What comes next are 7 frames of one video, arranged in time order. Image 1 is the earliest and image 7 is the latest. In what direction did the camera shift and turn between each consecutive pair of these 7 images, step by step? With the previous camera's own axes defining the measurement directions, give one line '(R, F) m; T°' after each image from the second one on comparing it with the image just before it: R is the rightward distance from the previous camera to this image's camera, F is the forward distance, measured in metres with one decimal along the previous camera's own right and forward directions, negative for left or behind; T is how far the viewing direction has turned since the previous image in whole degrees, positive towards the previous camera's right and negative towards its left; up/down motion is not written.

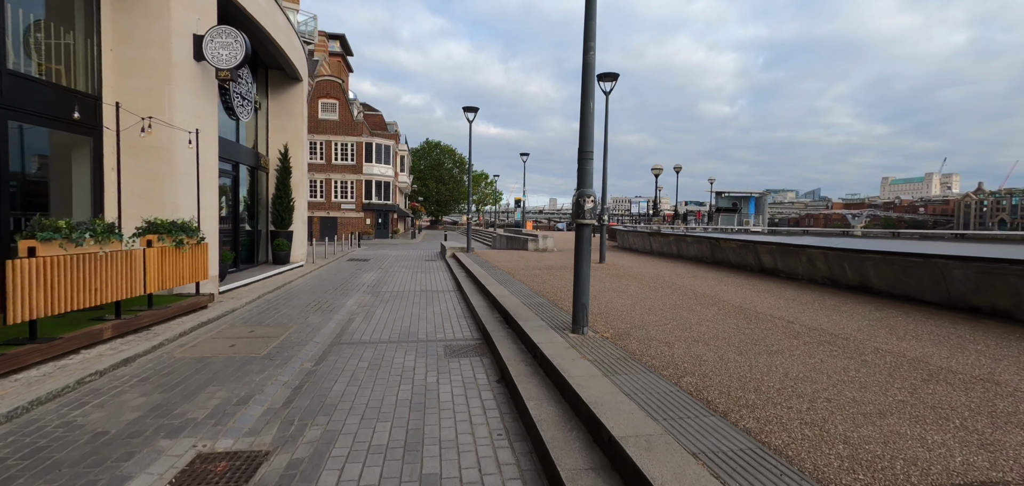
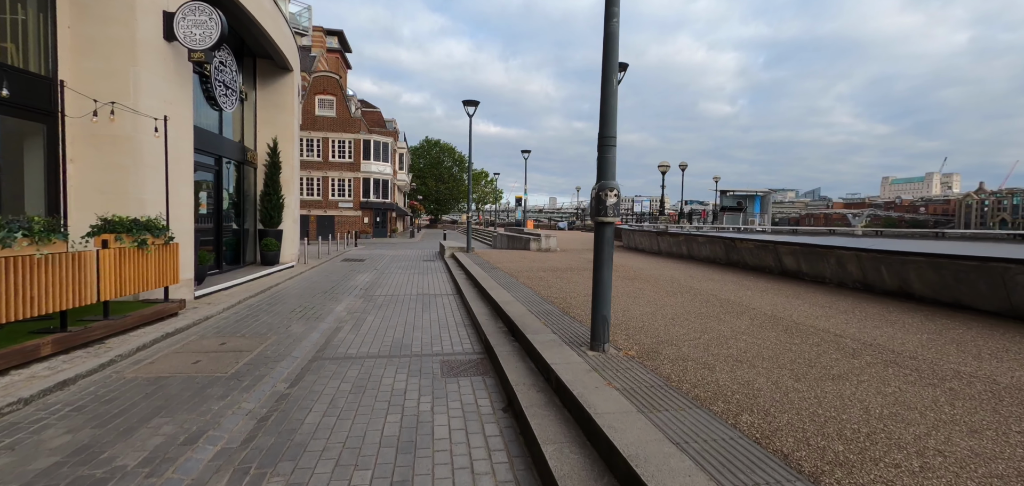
(-0.1, +0.8) m; 0°
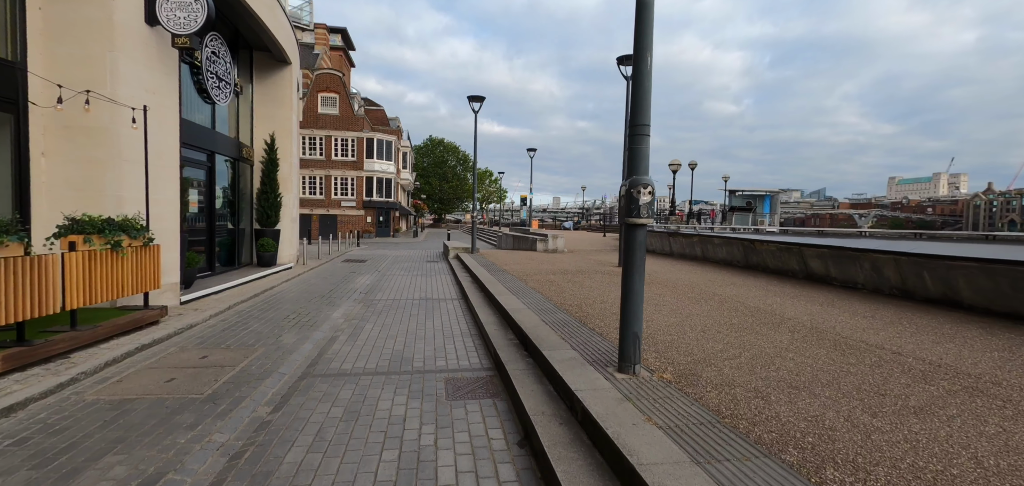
(-0.1, +0.6) m; 0°
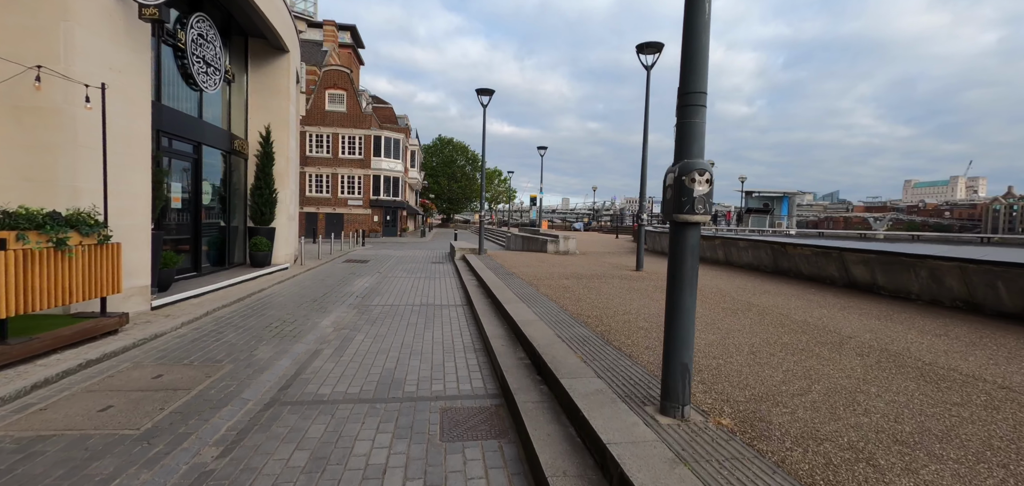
(0.0, +0.9) m; -1°
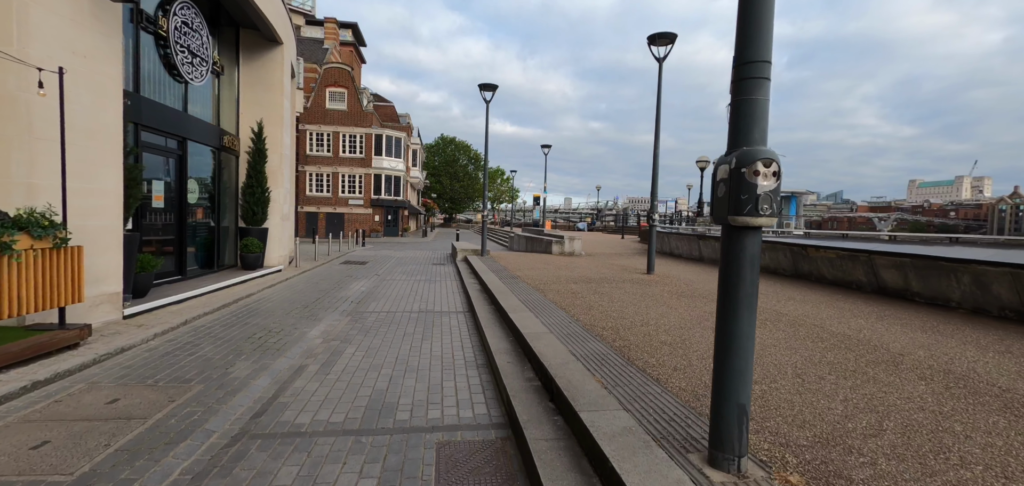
(-0.1, +0.6) m; 0°
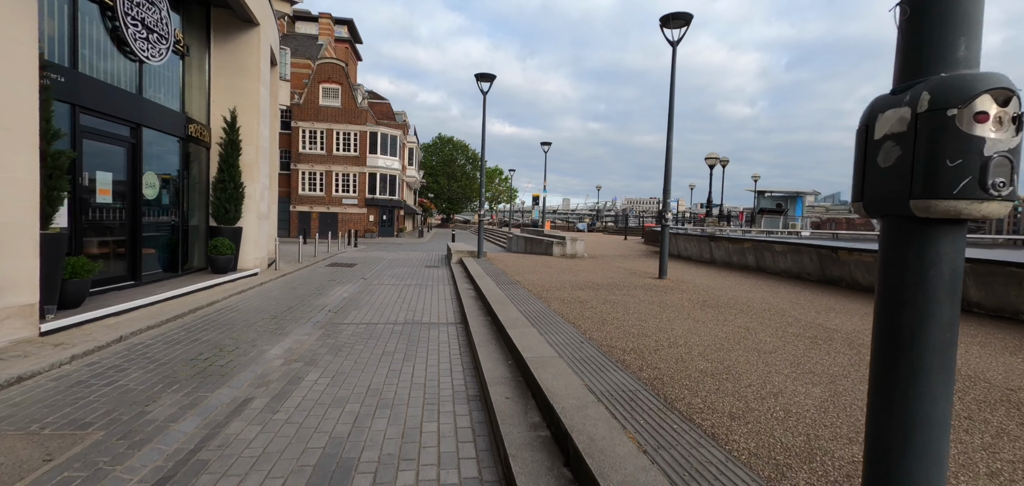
(0.0, +1.1) m; 0°
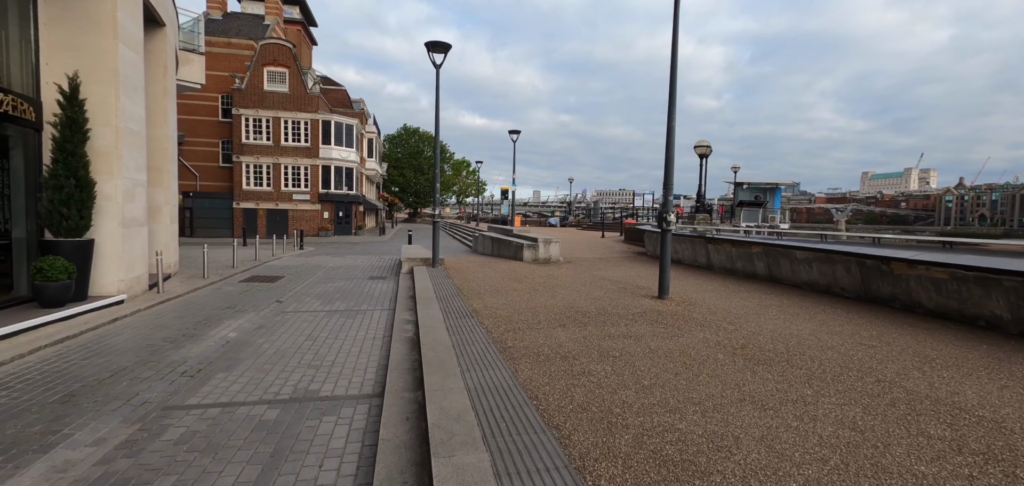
(+0.3, +2.6) m; +4°
